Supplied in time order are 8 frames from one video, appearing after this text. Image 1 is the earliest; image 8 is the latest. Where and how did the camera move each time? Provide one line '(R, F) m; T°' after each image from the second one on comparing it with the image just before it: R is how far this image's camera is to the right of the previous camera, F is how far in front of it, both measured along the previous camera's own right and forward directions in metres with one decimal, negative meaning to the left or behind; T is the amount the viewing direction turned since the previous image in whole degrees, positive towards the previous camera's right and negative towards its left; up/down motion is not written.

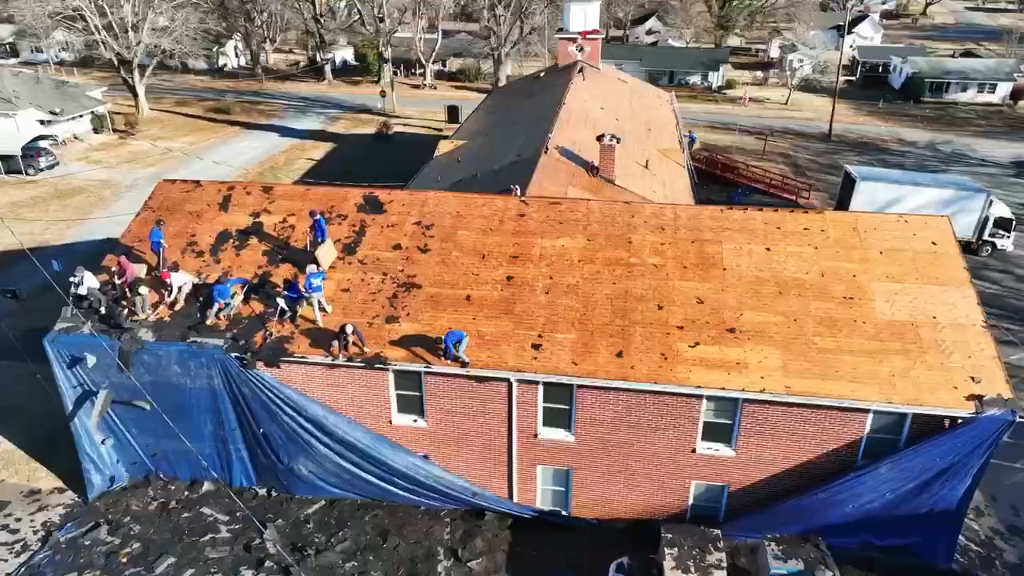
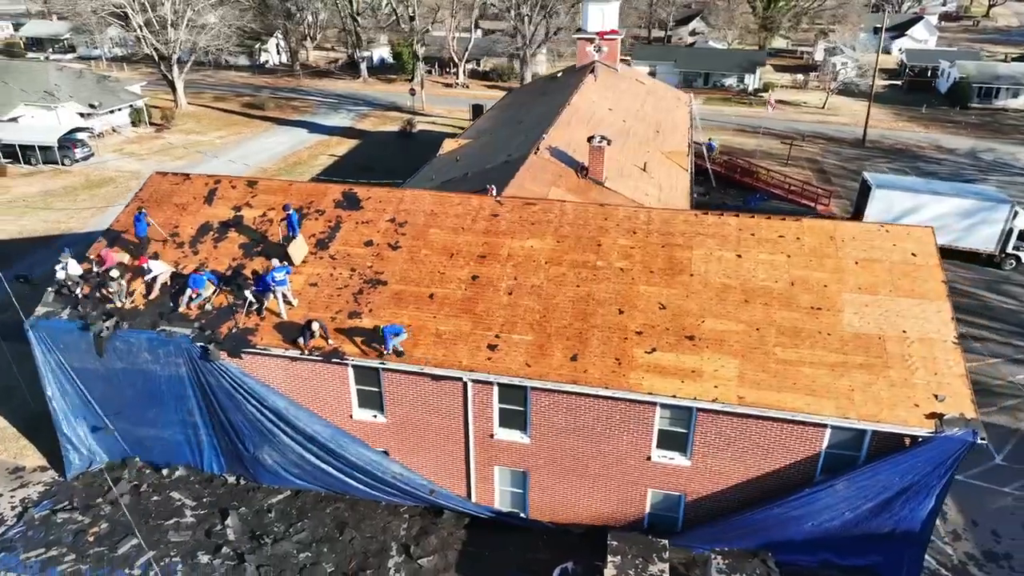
(+1.9, +0.1) m; -4°
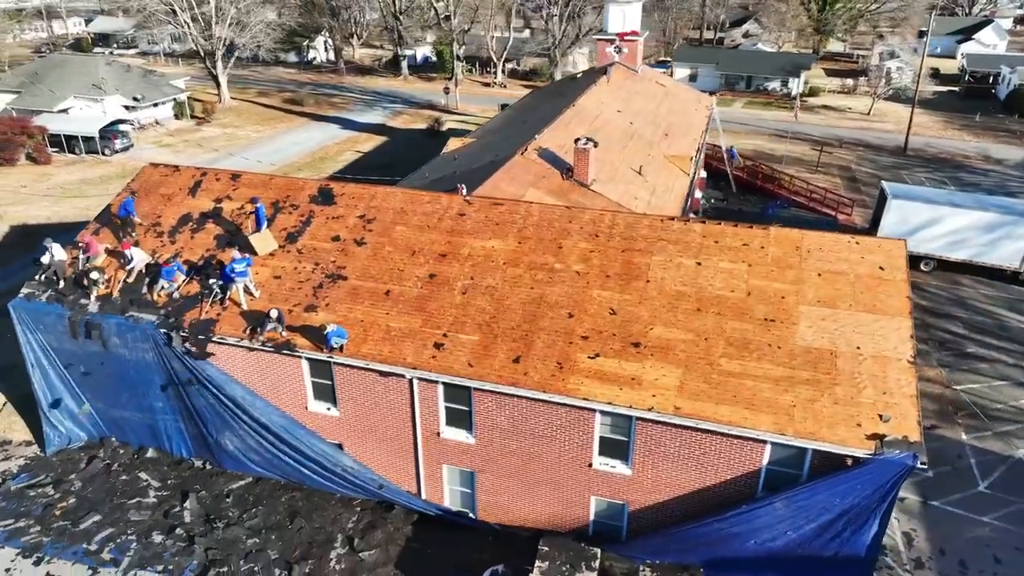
(+2.2, +0.1) m; -4°
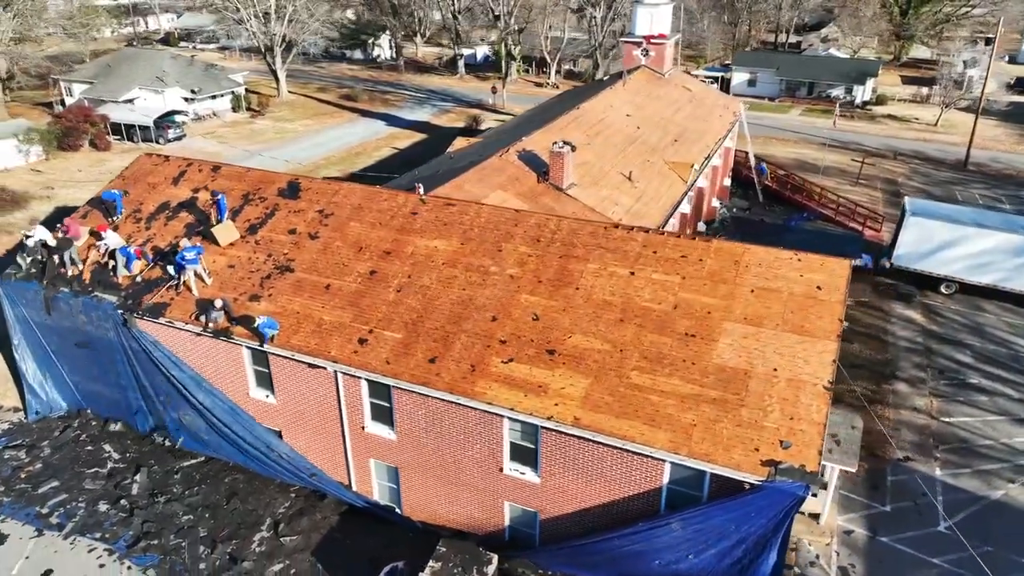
(+3.2, +0.2) m; -6°
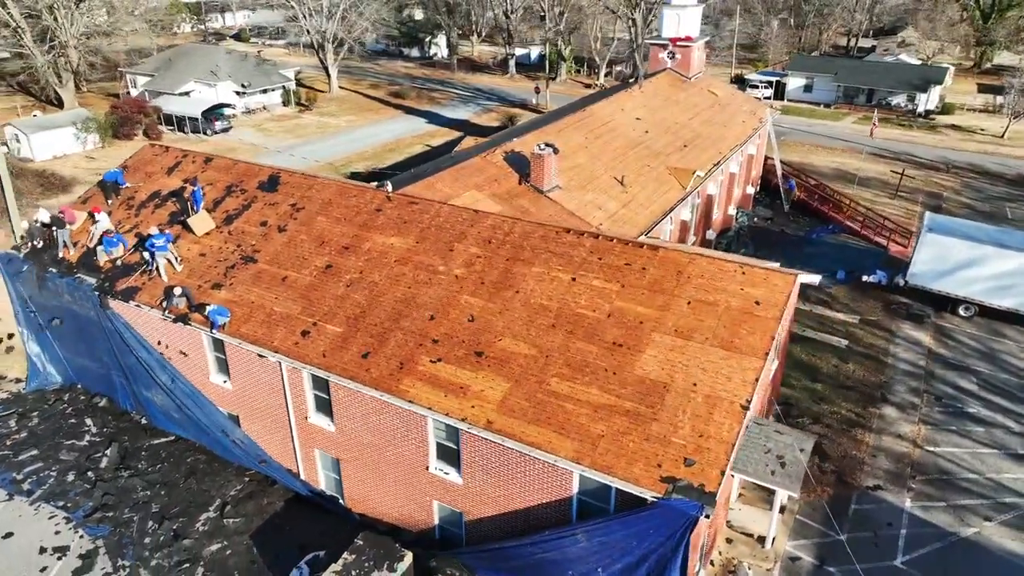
(+2.8, +0.1) m; -5°
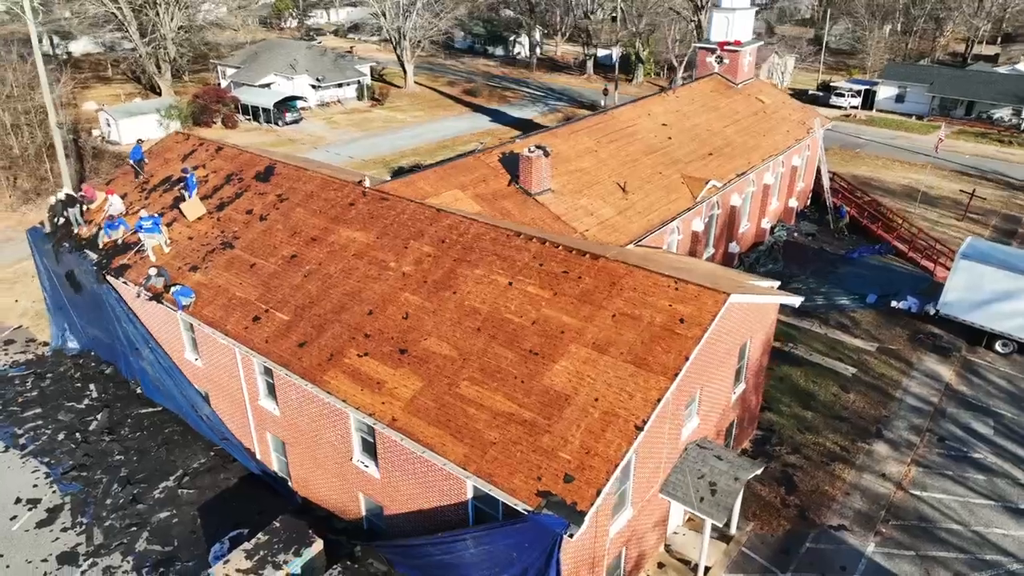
(+3.4, +0.3) m; -8°
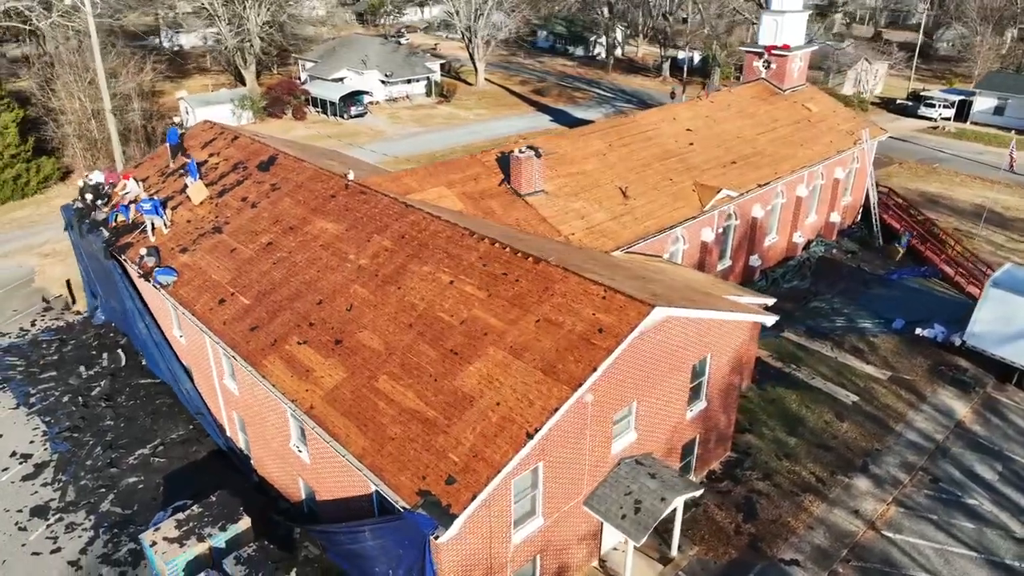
(+3.2, +0.3) m; -7°
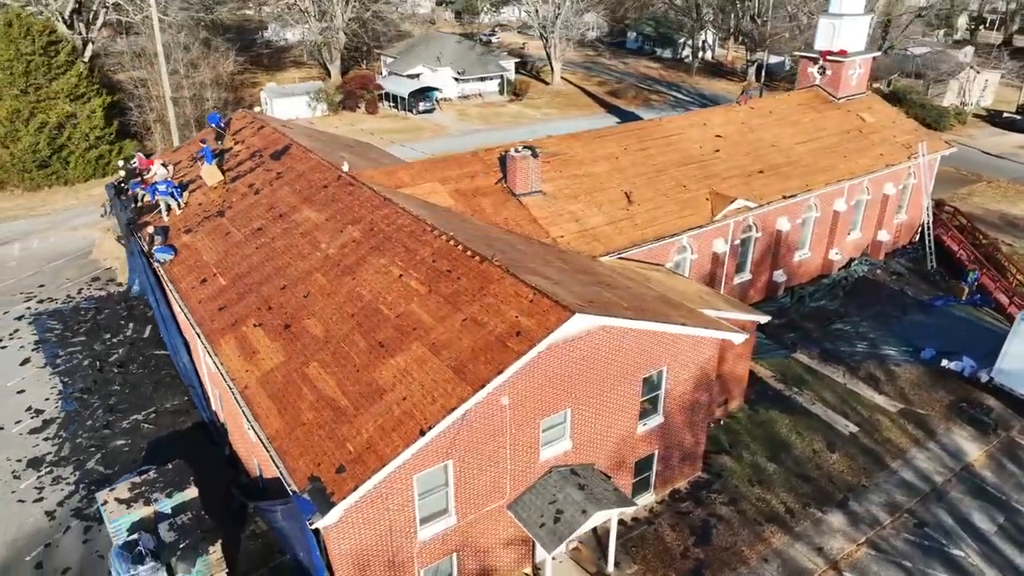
(+3.2, +0.3) m; -8°
